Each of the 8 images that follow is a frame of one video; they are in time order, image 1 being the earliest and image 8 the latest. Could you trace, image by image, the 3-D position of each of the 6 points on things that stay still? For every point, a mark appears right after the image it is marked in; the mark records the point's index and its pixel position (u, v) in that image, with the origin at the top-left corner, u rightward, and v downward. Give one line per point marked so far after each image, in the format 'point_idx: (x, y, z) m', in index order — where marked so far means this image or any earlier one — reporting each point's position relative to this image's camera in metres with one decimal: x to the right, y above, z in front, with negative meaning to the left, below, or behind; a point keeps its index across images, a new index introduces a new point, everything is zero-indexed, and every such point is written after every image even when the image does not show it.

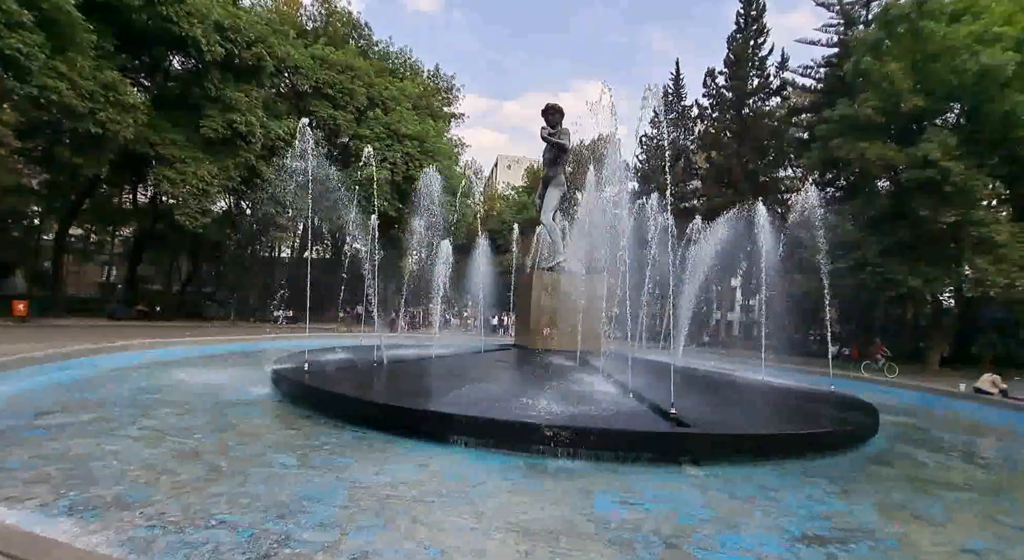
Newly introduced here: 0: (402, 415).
0: (-1.2, -1.3, +5.8) m
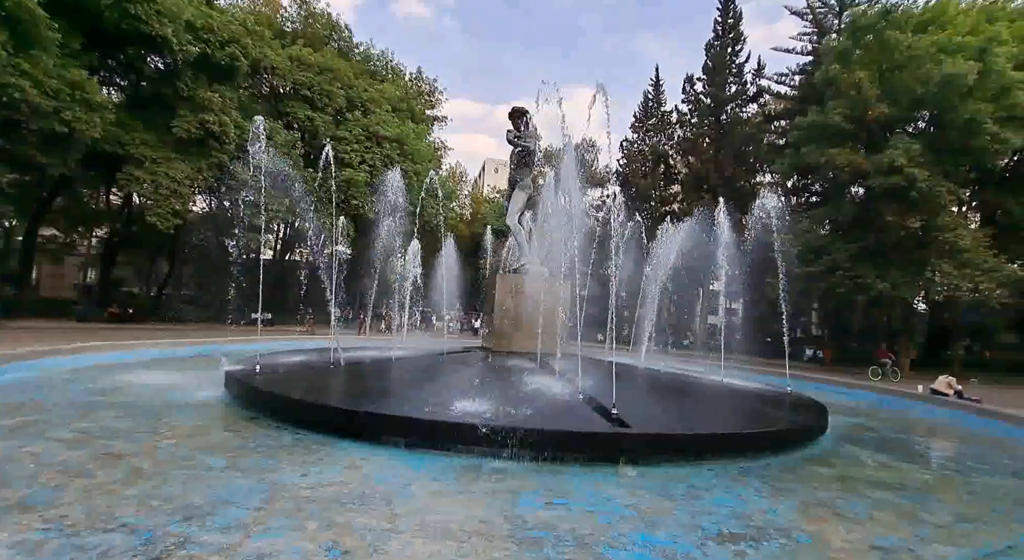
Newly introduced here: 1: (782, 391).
0: (-1.8, -1.3, +5.8) m
1: (+4.0, -1.7, +8.9) m
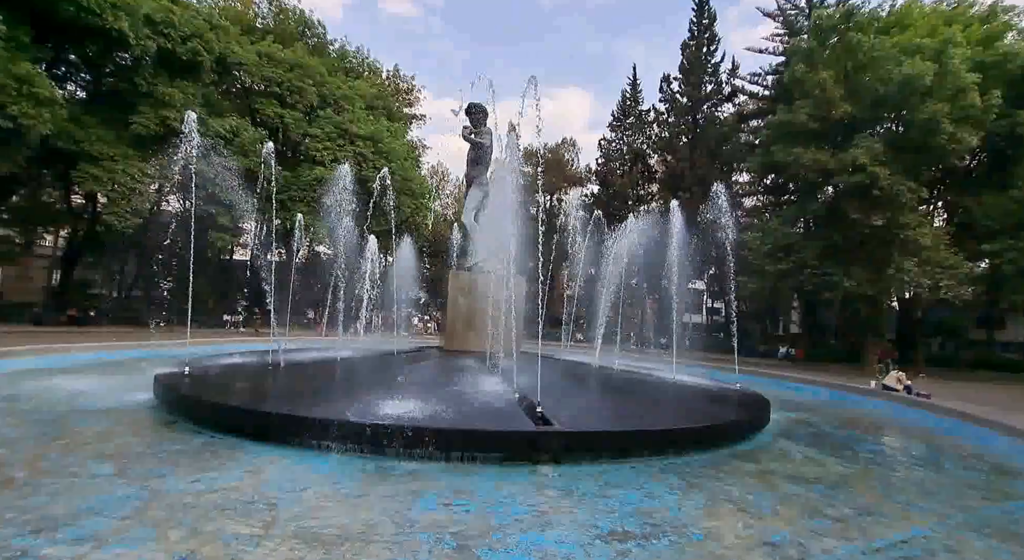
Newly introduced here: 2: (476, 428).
0: (-2.5, -1.3, +5.7) m
1: (+3.3, -1.7, +8.8) m
2: (-0.4, -1.3, +5.4) m
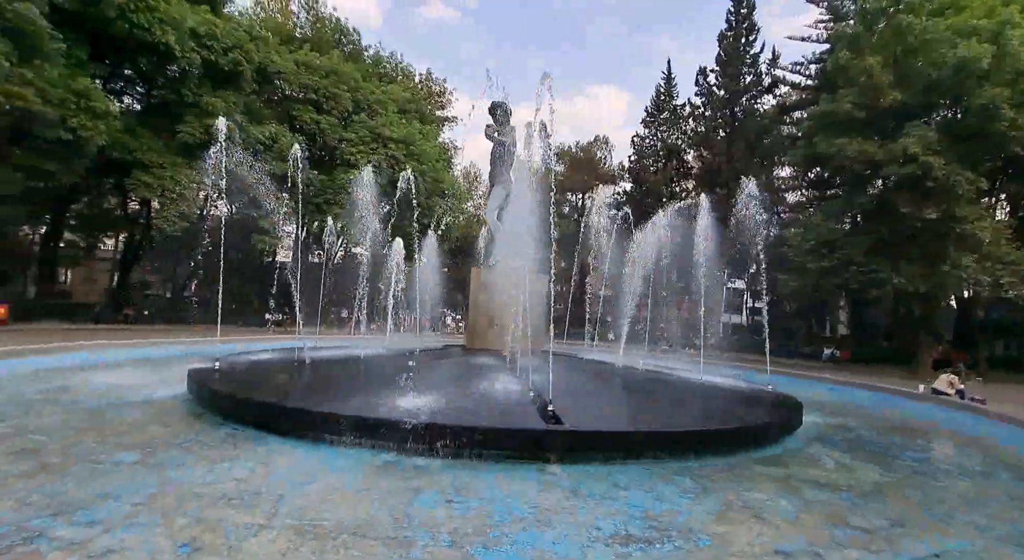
0: (-2.4, -1.3, +5.9) m
1: (+3.6, -1.6, +8.5) m
2: (-0.3, -1.3, +5.4) m
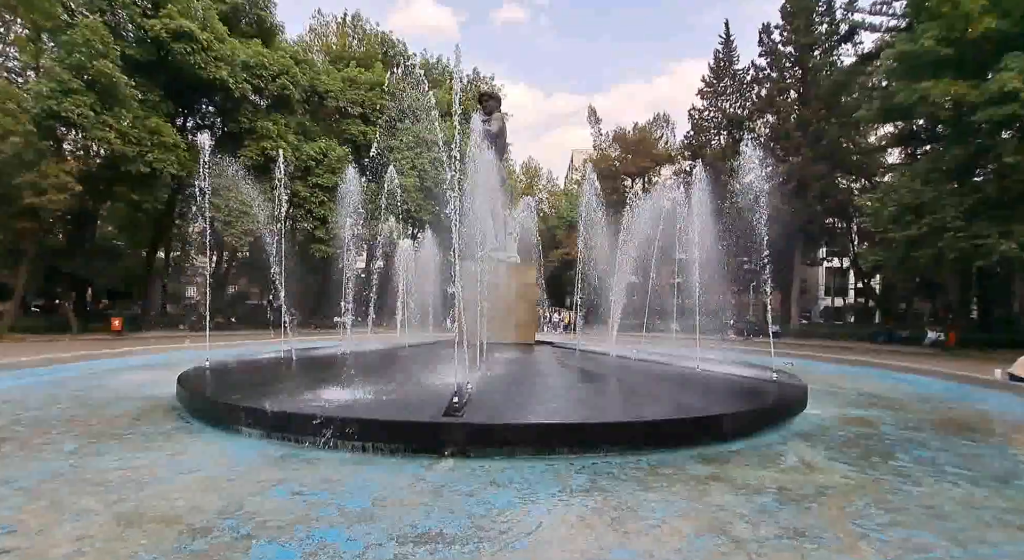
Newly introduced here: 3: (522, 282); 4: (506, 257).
0: (-3.2, -1.3, +6.3) m
1: (+3.3, -1.3, +7.5) m
2: (-1.2, -1.3, +5.4) m
3: (+0.2, -0.1, +9.1) m
4: (-0.1, +0.4, +9.3) m
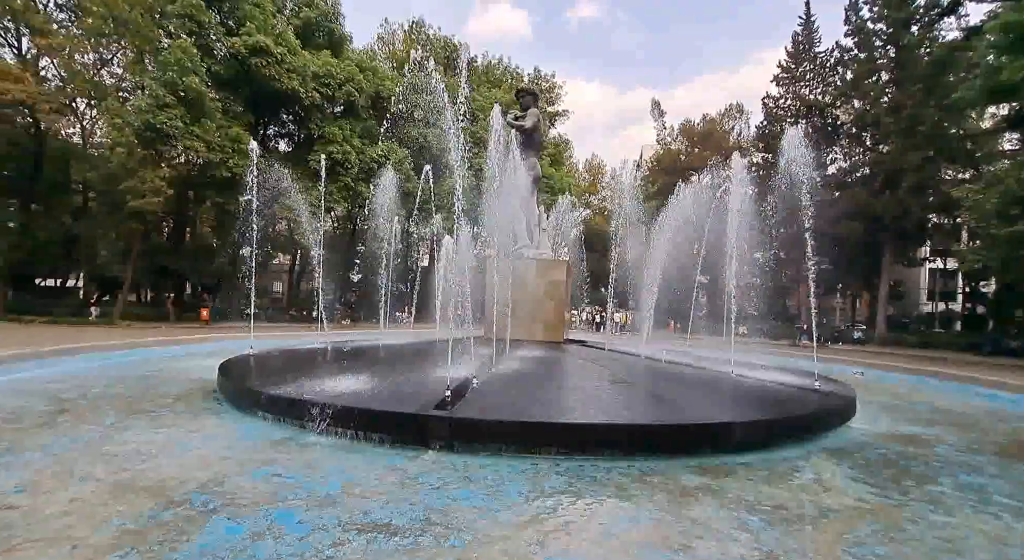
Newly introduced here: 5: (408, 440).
0: (-3.1, -1.2, +6.7) m
1: (+3.5, -1.3, +6.9) m
2: (-1.3, -1.2, +5.5) m
3: (+0.7, 0.0, +8.9) m
4: (+0.5, +0.4, +9.2) m
5: (-0.9, -1.4, +5.3) m
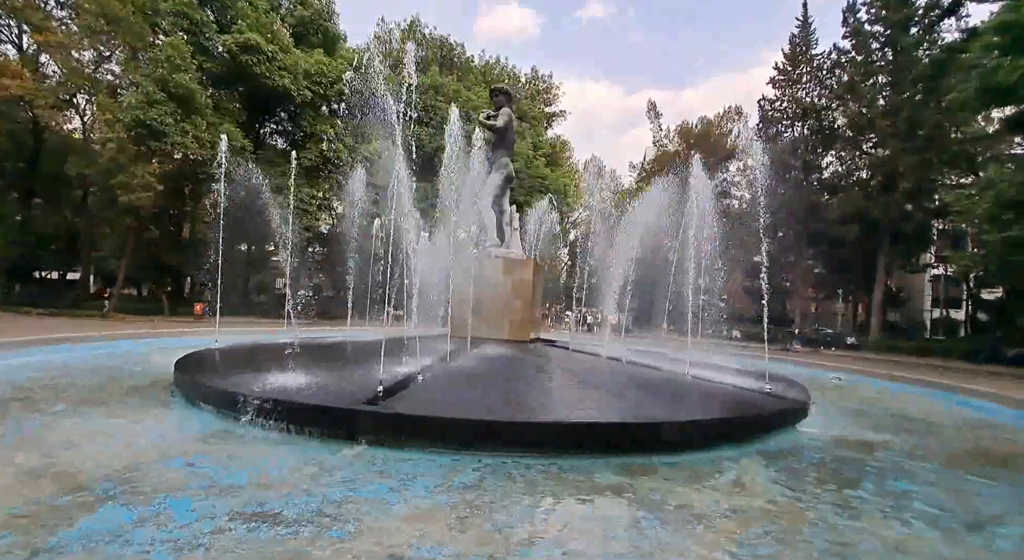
0: (-3.7, -1.2, +6.8) m
1: (+2.9, -1.3, +6.7) m
2: (-1.9, -1.1, +5.5) m
3: (+0.2, 0.0, +8.9) m
4: (0.0, +0.4, +9.1) m
5: (-1.5, -1.4, +5.3) m
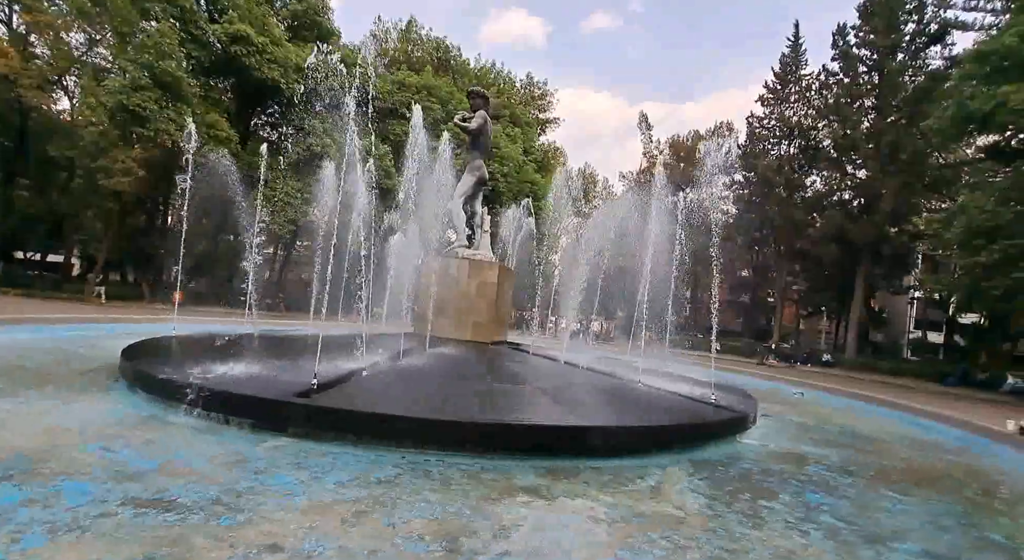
0: (-4.2, -1.0, +6.8) m
1: (+2.3, -1.4, +6.6) m
2: (-2.5, -1.0, +5.5) m
3: (-0.3, 0.0, +8.8) m
4: (-0.5, +0.4, +9.1) m
5: (-2.1, -1.3, +5.2) m
